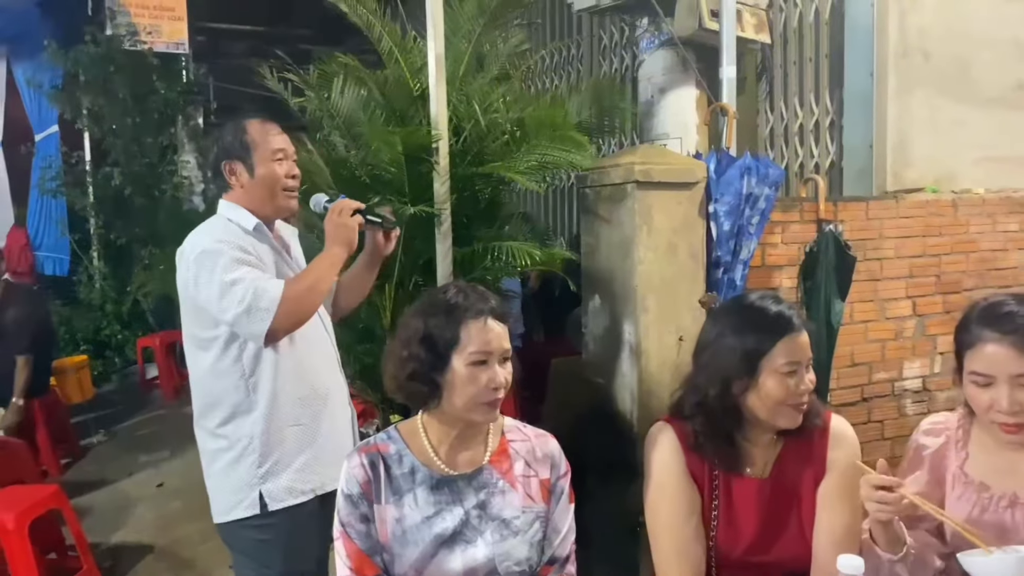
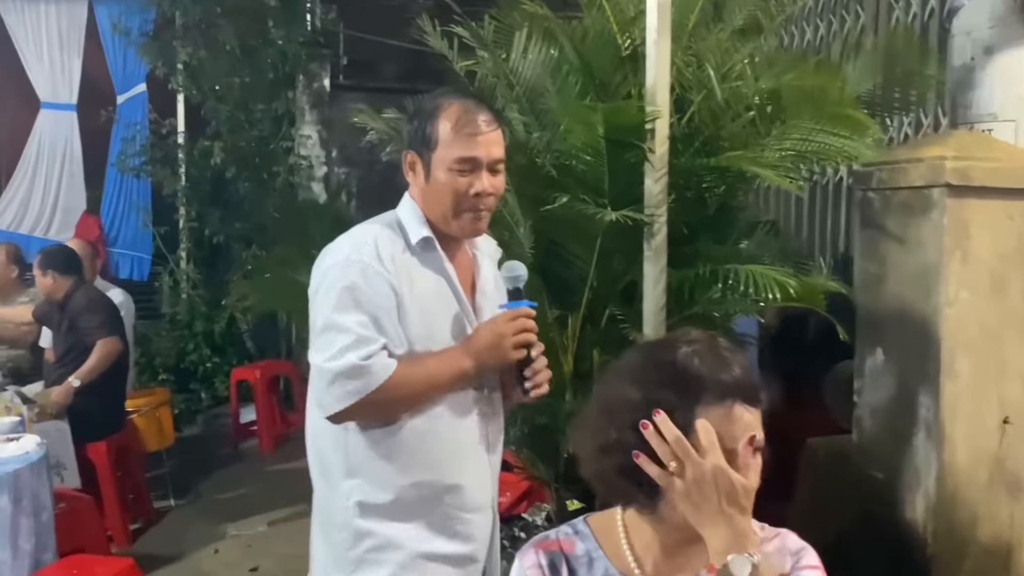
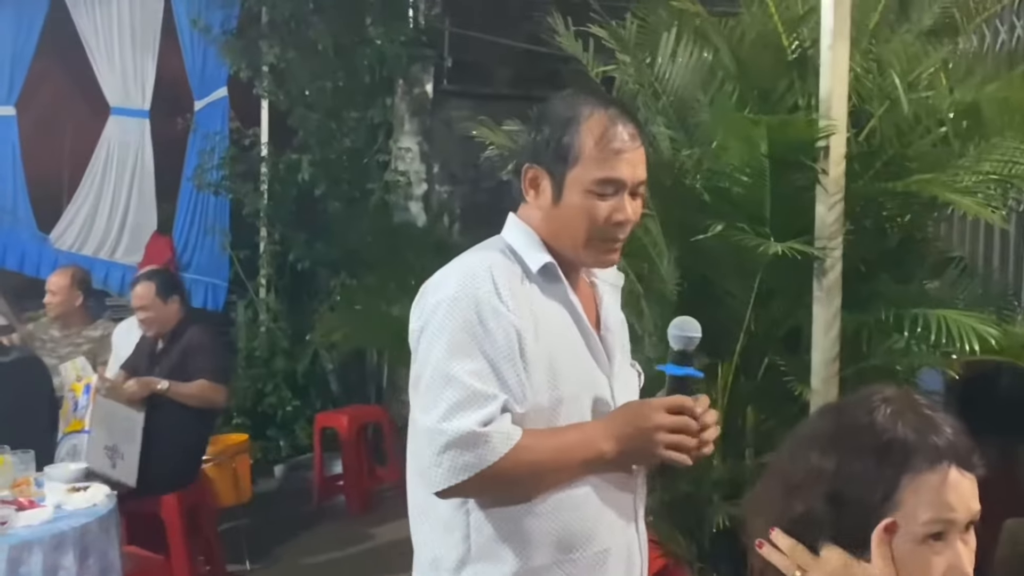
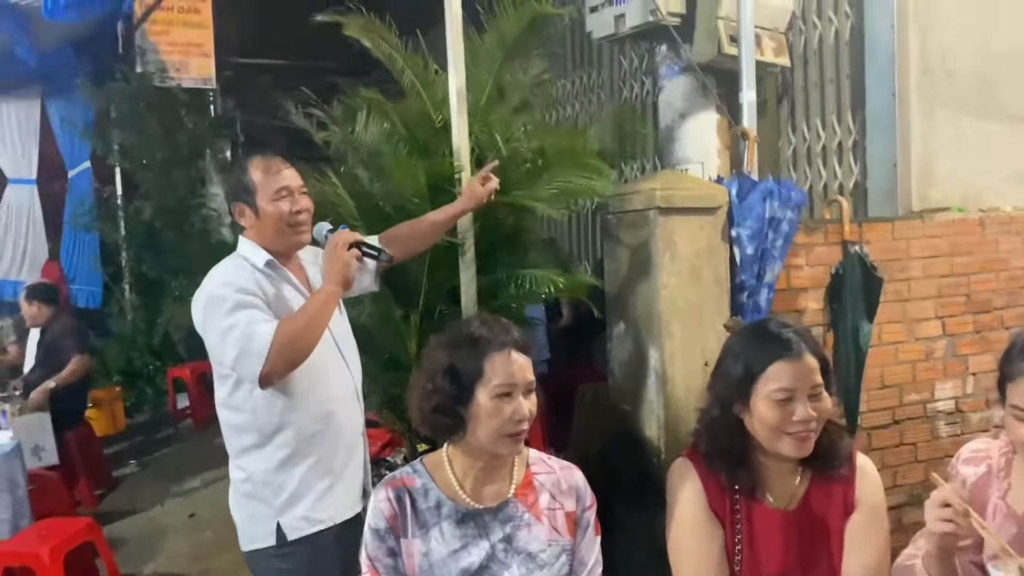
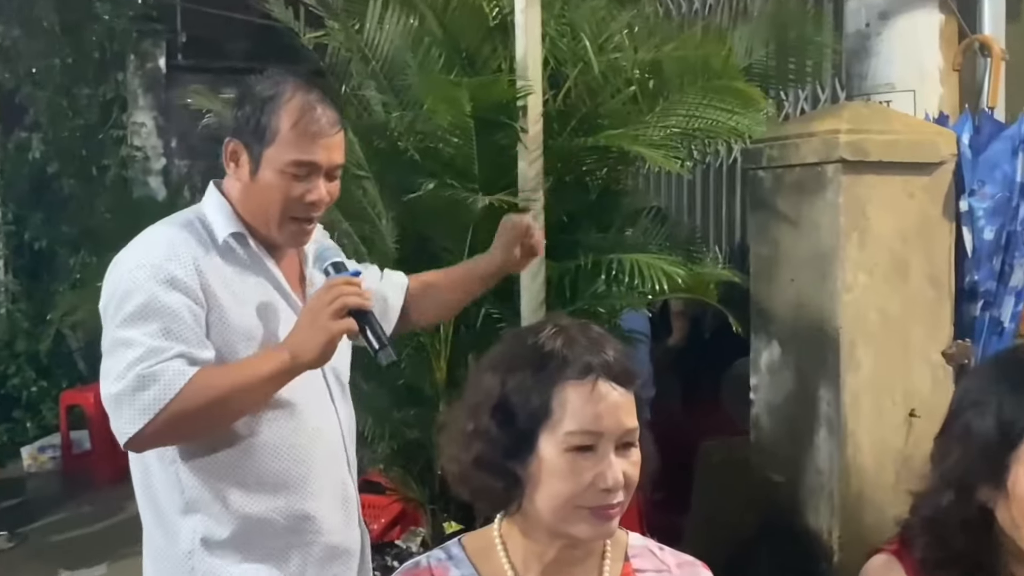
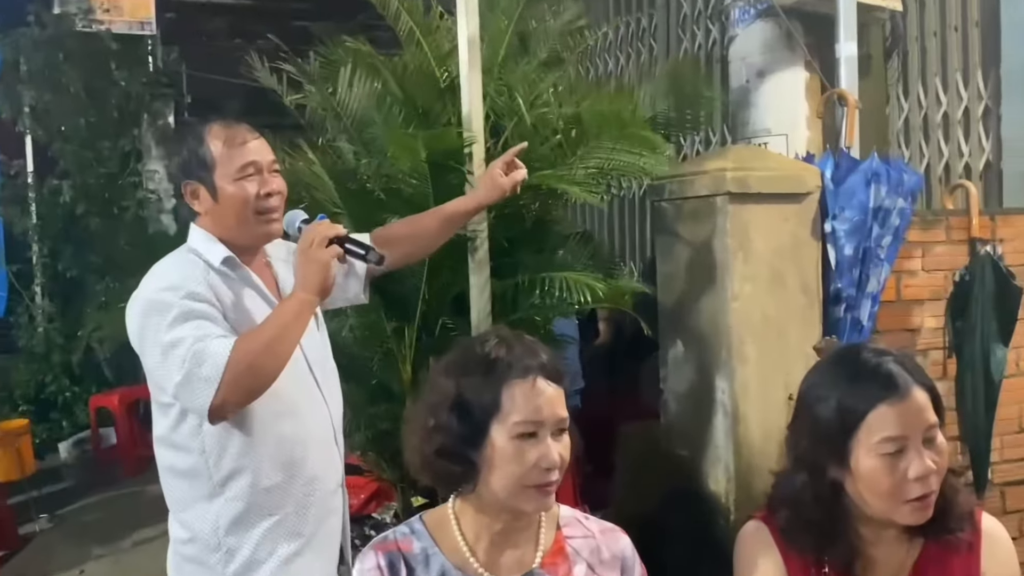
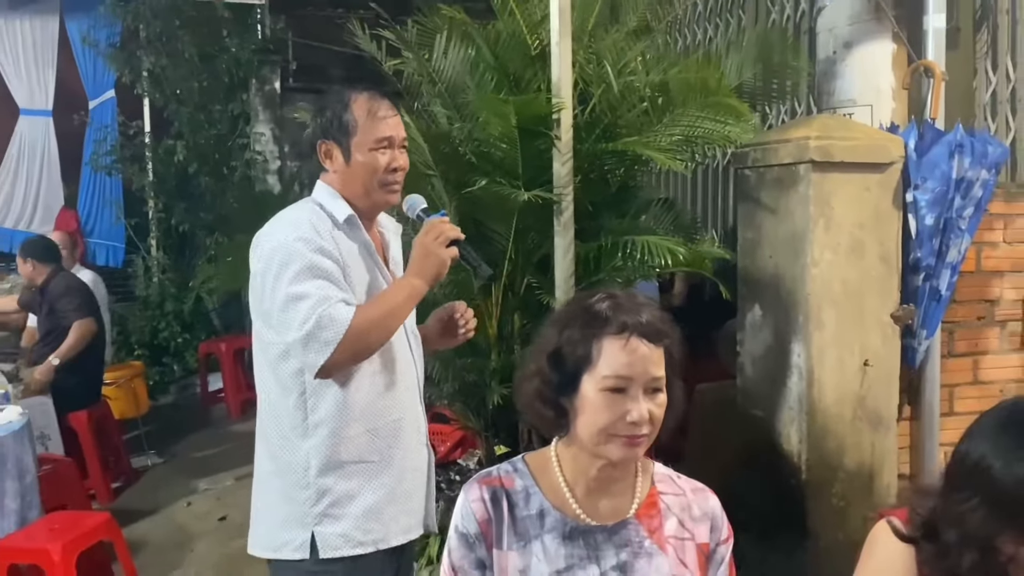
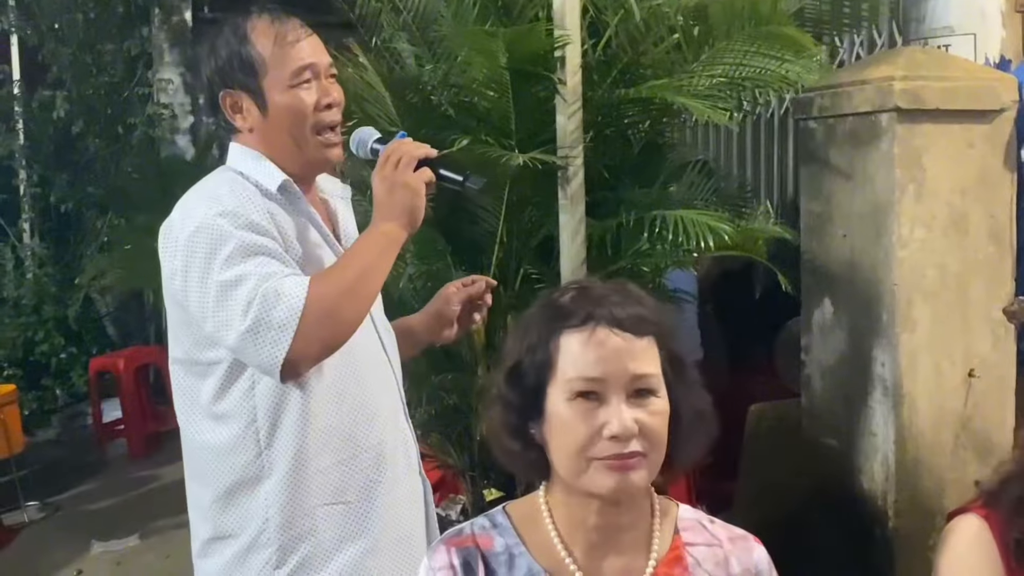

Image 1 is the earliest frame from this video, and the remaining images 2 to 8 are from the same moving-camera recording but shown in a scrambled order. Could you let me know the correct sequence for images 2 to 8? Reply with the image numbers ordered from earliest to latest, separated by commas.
4, 6, 5, 8, 7, 2, 3
